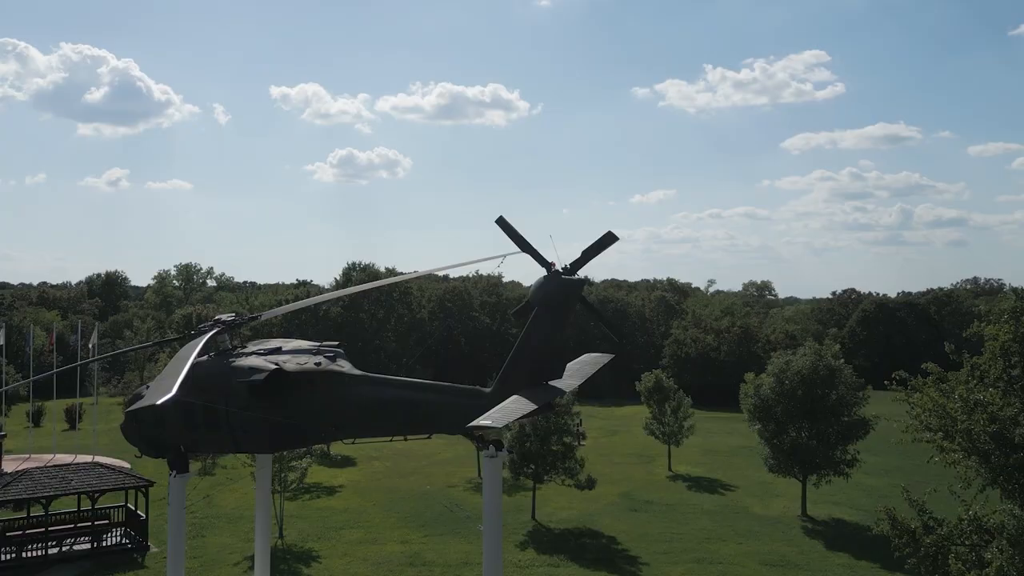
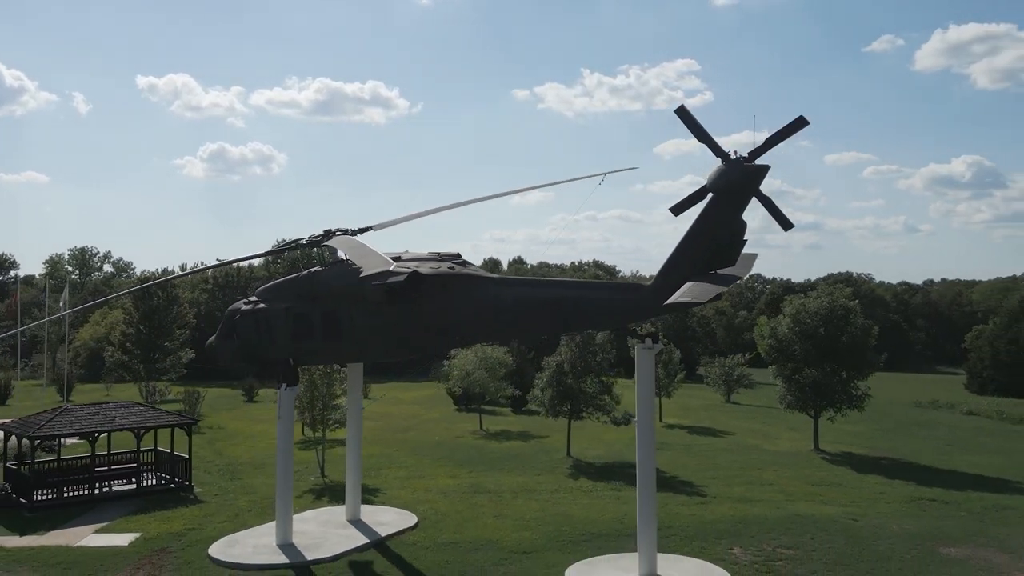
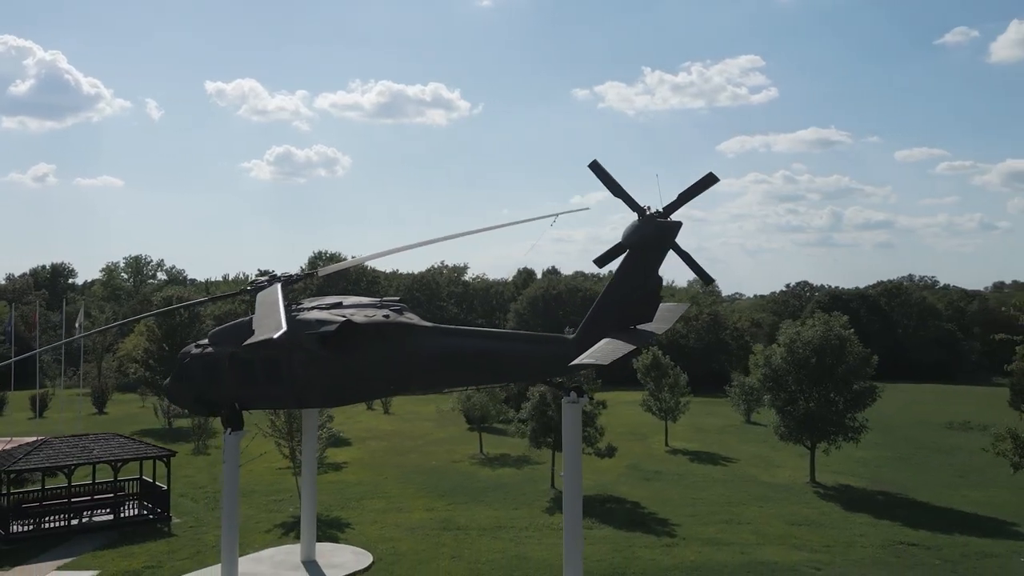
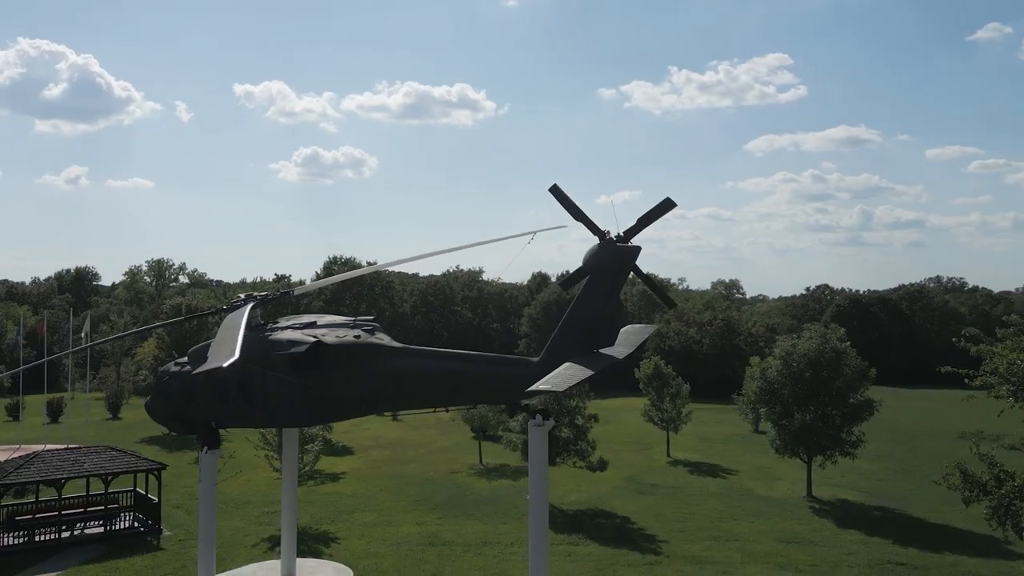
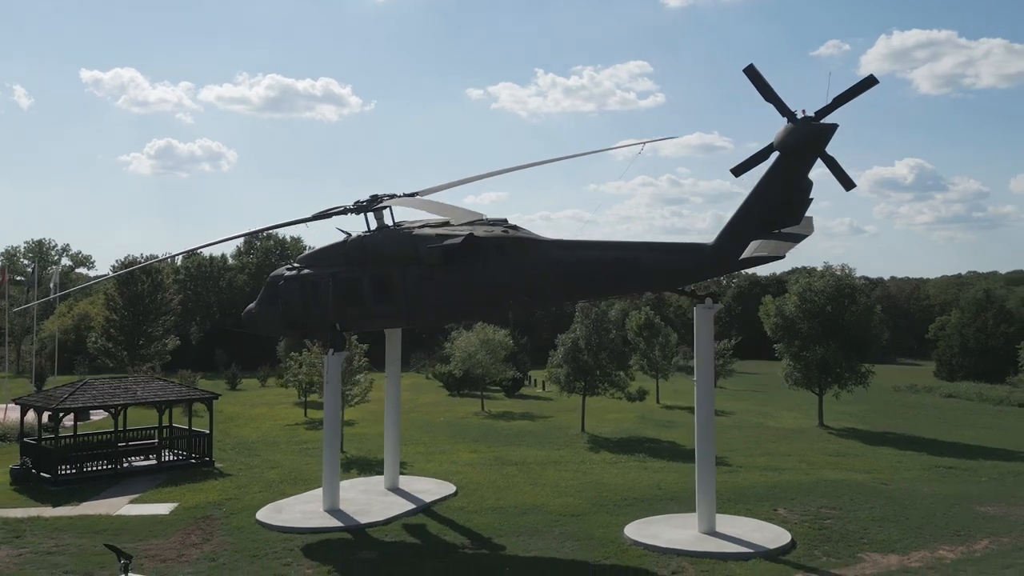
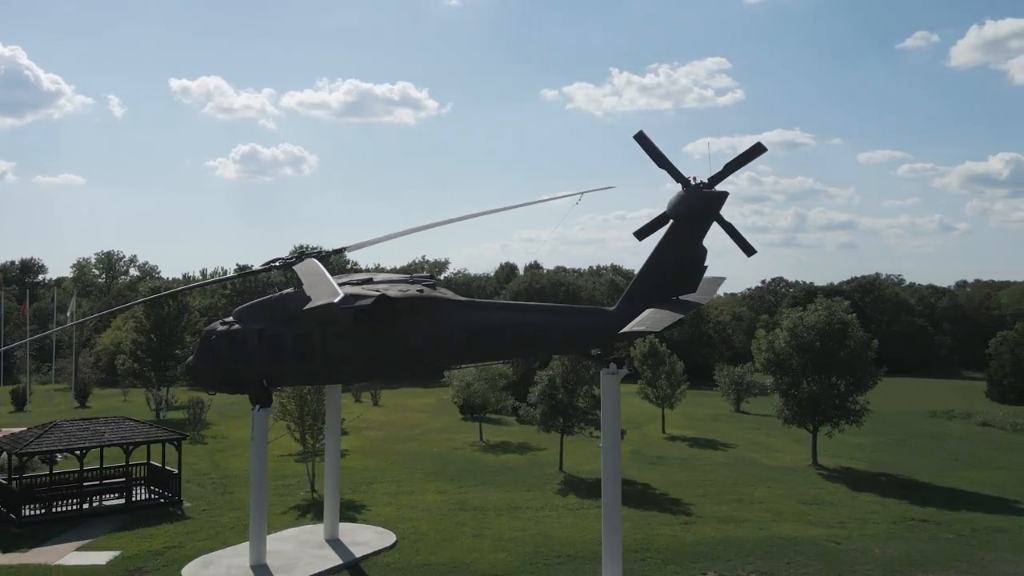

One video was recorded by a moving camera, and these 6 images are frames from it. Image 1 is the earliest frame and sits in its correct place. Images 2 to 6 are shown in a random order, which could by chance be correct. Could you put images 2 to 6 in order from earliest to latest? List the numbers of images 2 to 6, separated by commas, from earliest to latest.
4, 3, 6, 2, 5
